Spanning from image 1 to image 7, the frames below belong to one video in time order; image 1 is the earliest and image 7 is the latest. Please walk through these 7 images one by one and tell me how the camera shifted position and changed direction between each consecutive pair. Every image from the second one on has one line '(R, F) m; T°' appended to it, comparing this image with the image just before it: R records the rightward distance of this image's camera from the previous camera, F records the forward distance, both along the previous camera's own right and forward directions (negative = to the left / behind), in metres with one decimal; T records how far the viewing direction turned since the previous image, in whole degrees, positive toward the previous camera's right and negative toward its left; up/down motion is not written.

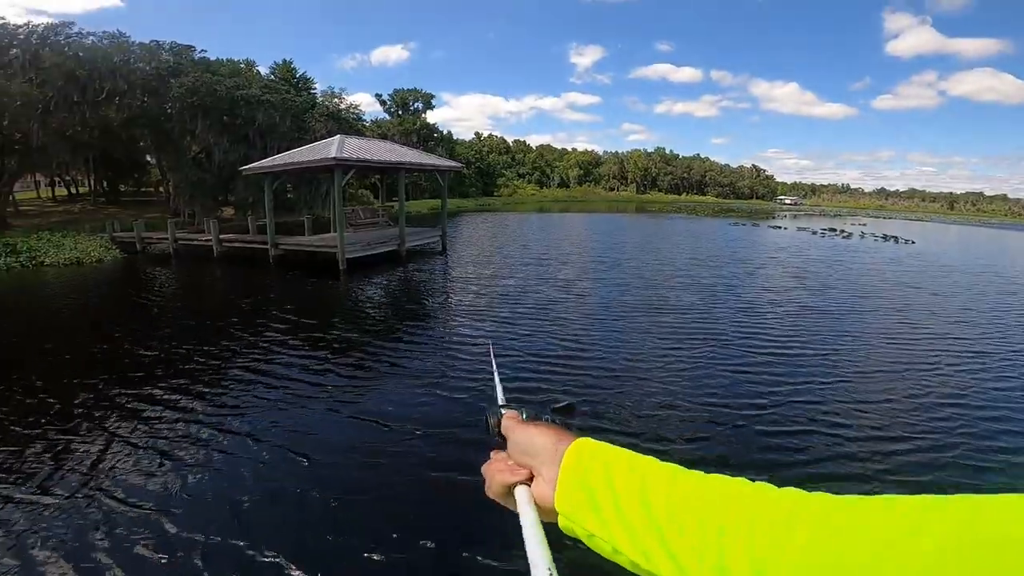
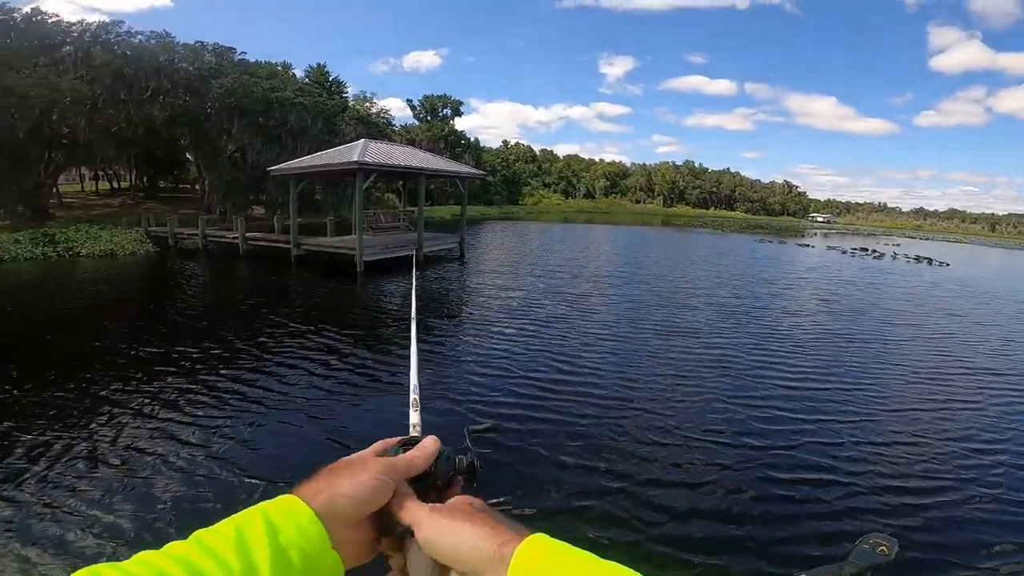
(+0.8, +0.2) m; -2°
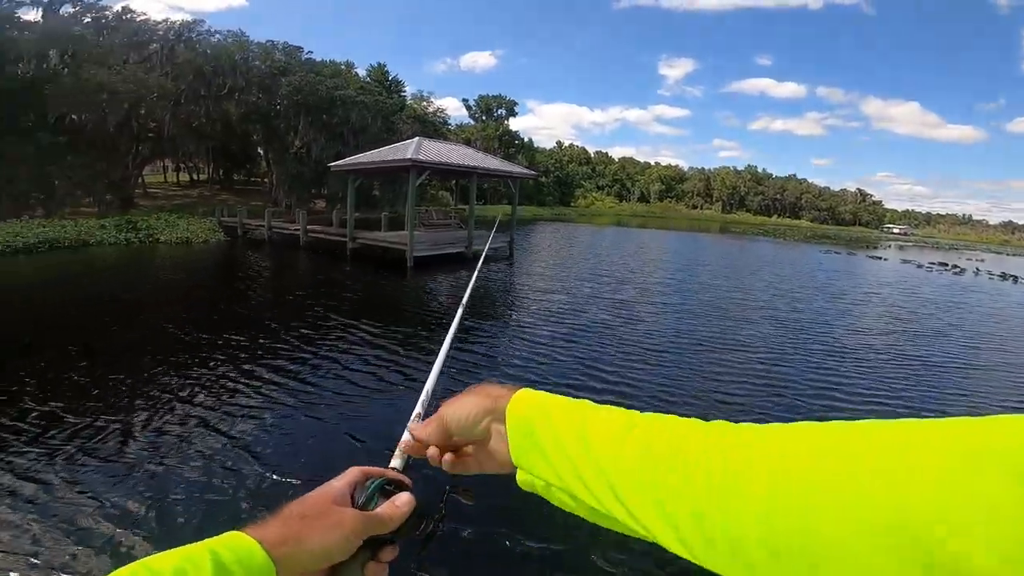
(-0.1, -0.2) m; -5°
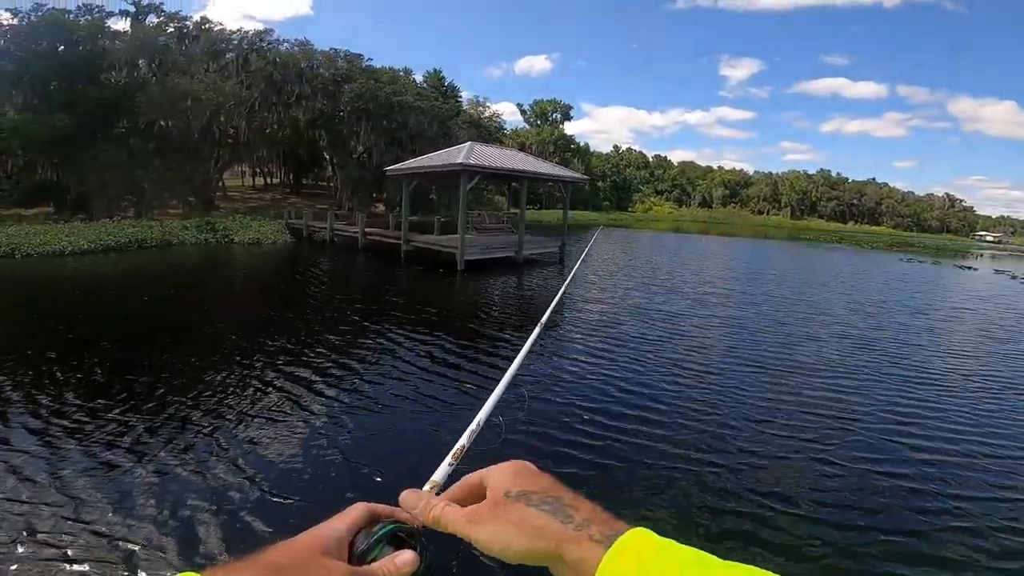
(-0.2, -0.2) m; -5°
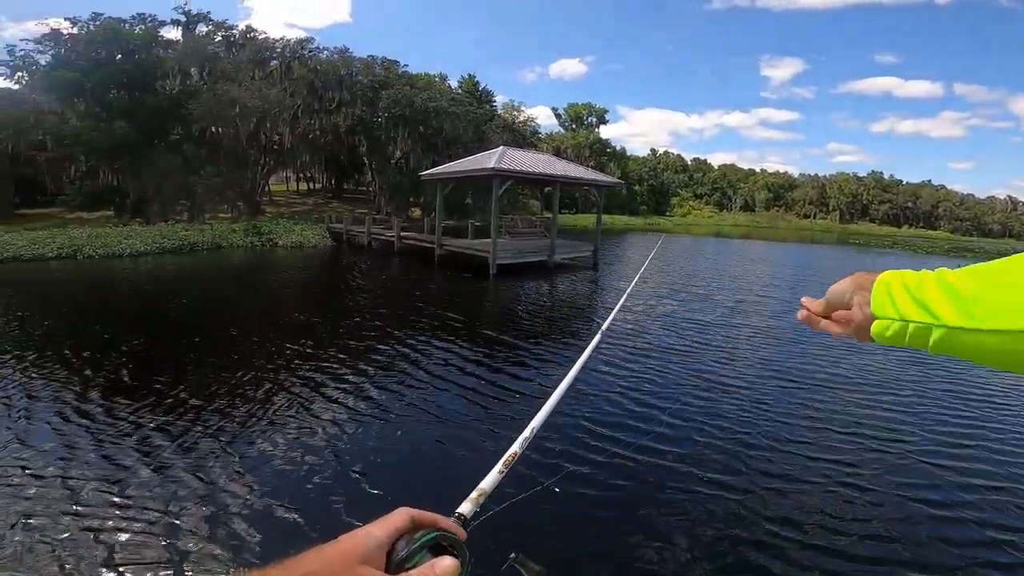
(-0.2, +0.1) m; -3°
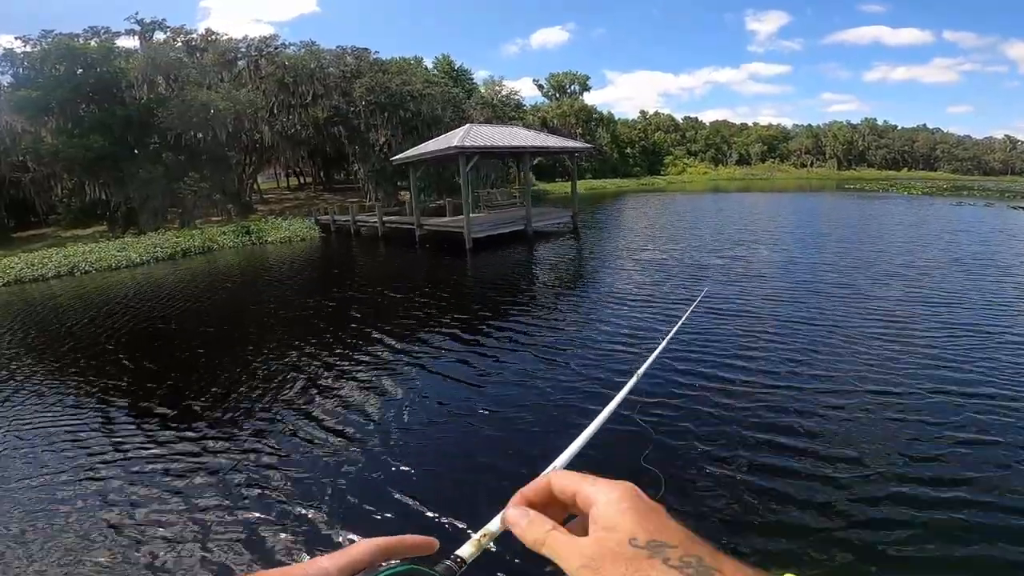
(+0.5, -0.4) m; 0°
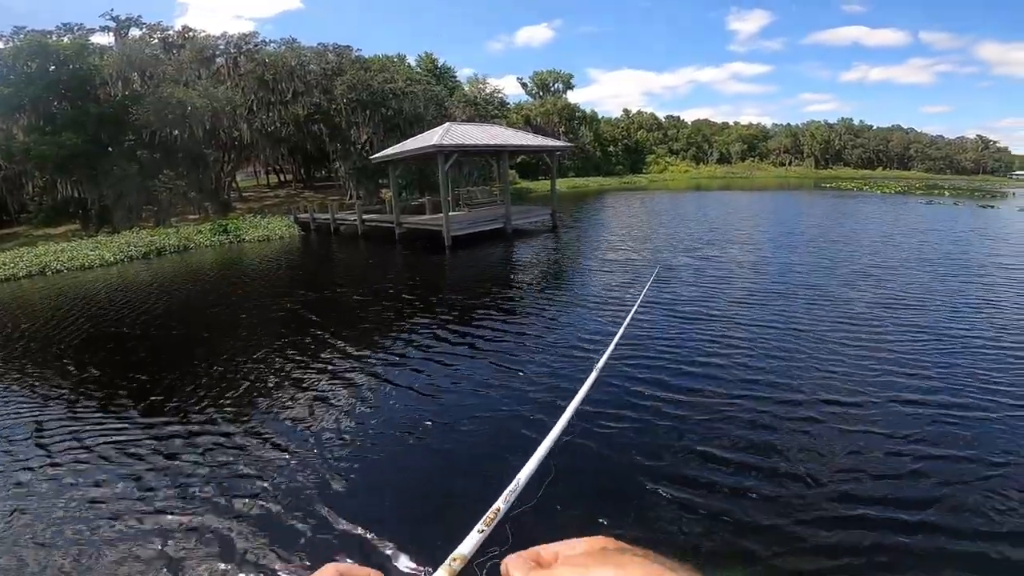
(+0.1, -0.1) m; +2°
